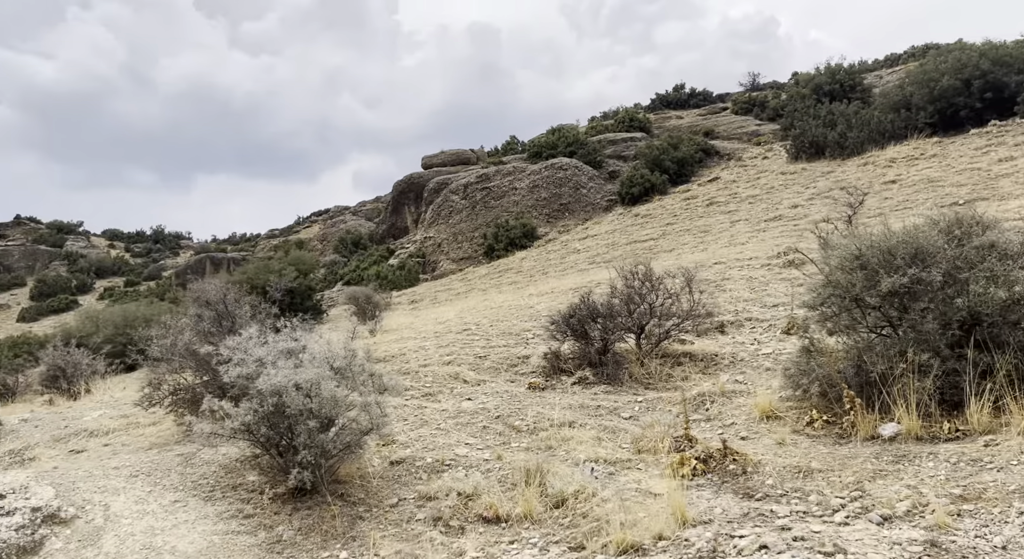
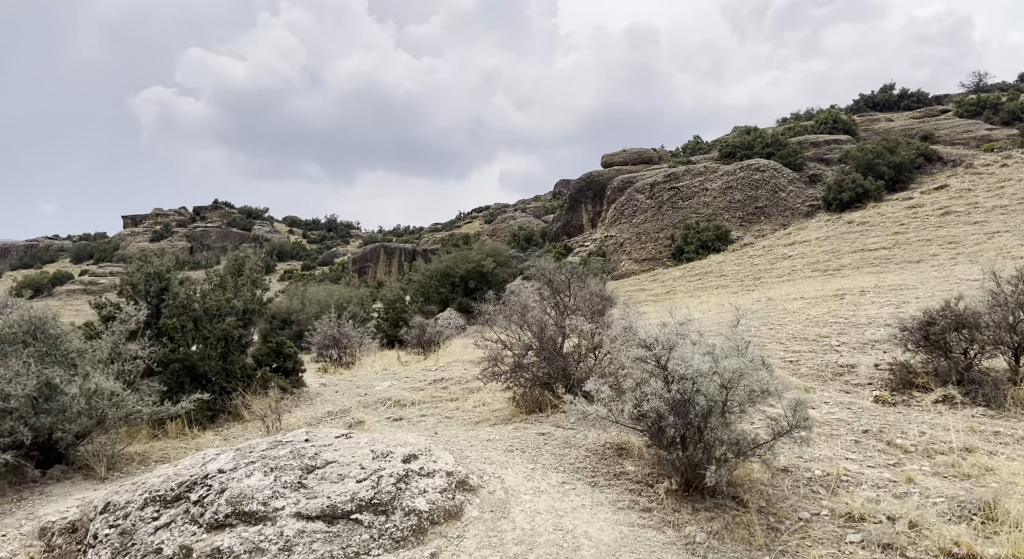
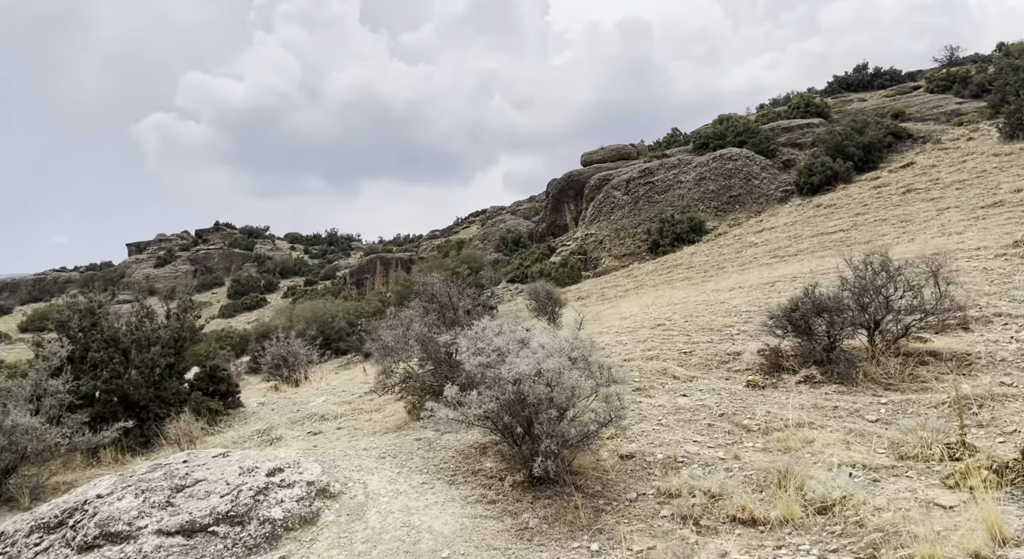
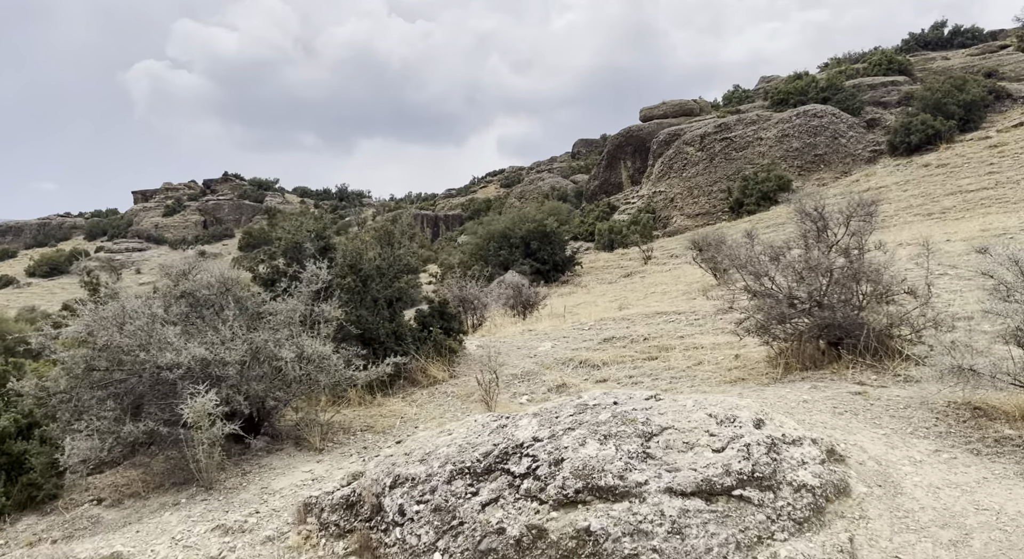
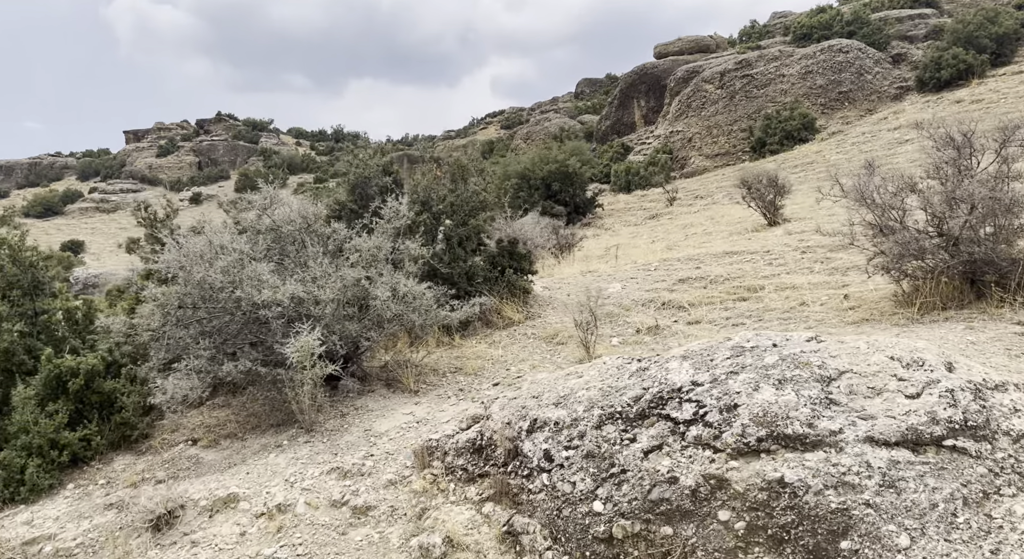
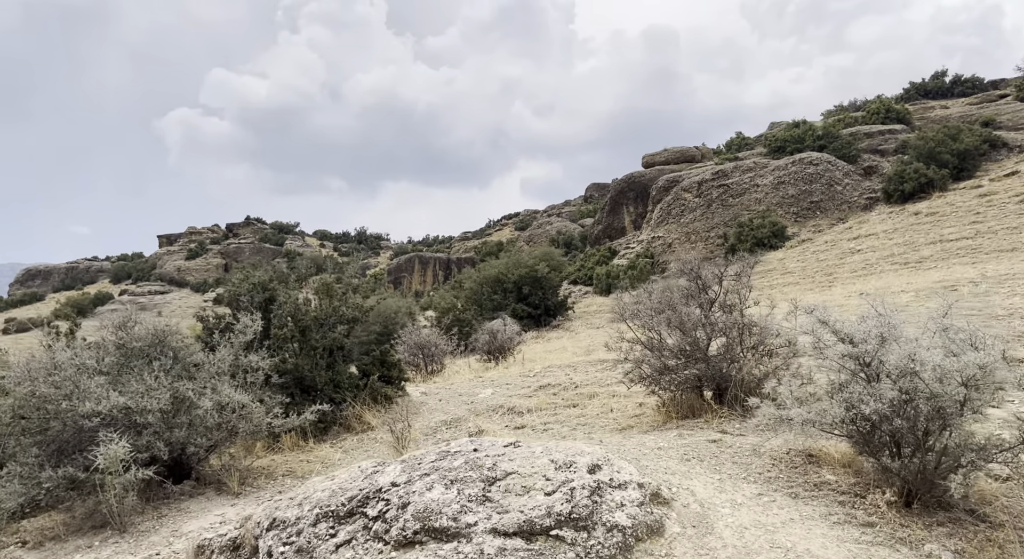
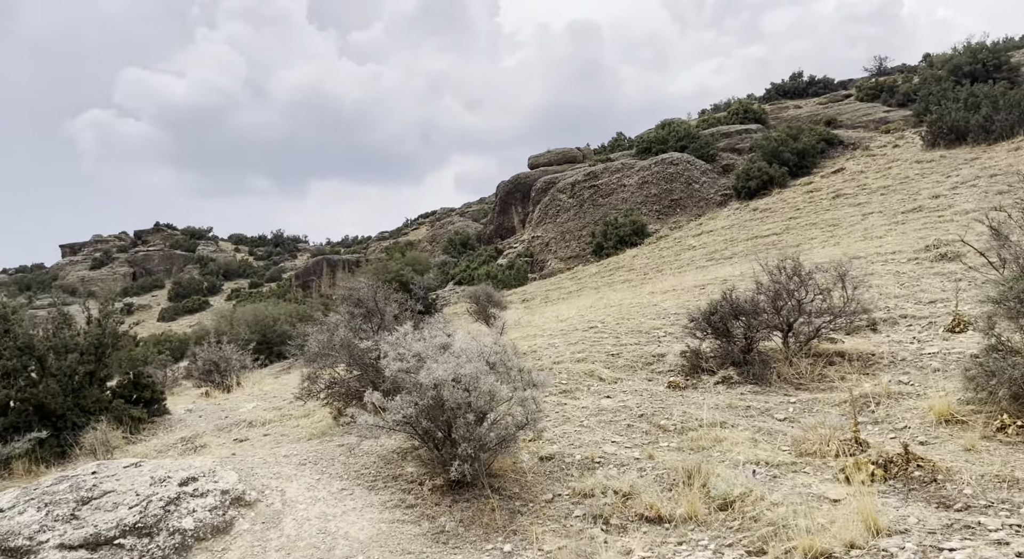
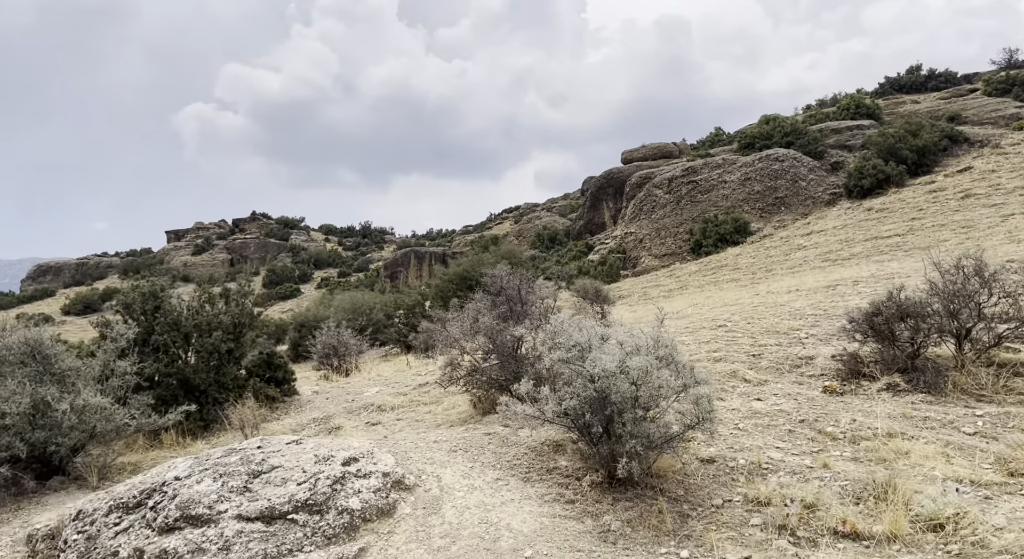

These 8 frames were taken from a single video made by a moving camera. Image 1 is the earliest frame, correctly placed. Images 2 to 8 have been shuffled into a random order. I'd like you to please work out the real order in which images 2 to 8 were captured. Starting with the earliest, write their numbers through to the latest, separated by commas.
7, 3, 8, 2, 6, 4, 5
